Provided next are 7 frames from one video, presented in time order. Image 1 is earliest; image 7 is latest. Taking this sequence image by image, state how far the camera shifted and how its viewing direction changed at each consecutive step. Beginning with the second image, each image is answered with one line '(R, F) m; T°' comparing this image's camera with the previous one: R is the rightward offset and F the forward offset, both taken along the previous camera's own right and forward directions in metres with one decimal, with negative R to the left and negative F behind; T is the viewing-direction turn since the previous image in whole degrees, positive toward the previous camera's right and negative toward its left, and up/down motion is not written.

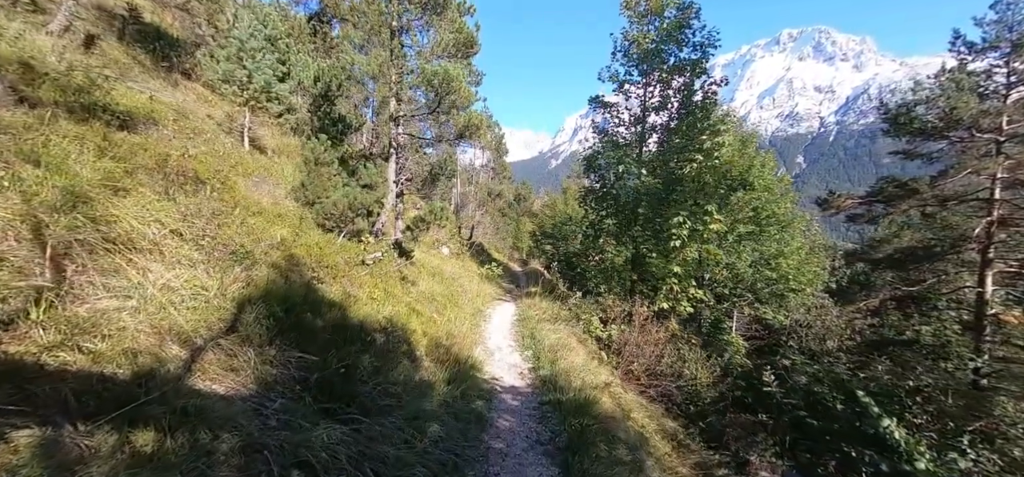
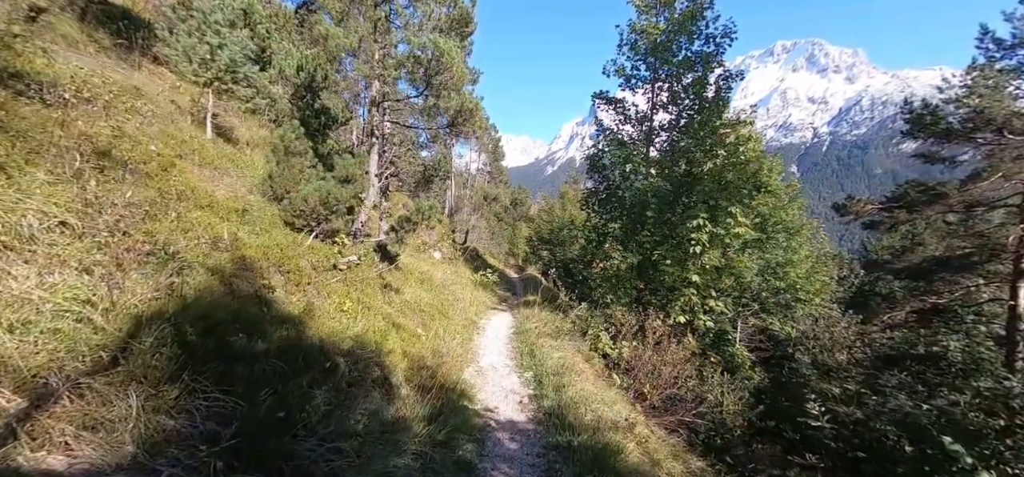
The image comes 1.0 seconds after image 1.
(-0.1, +1.2) m; +1°
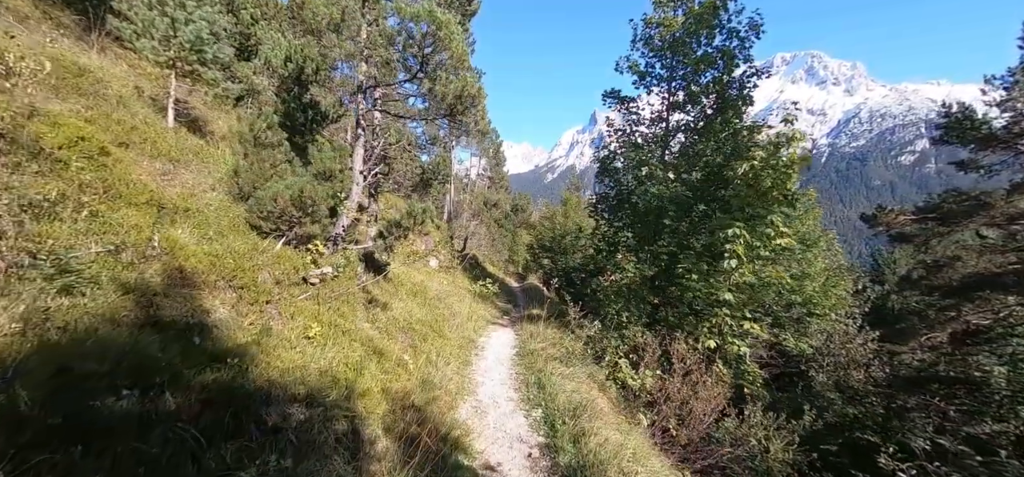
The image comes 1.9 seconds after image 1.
(-0.1, +1.2) m; 0°
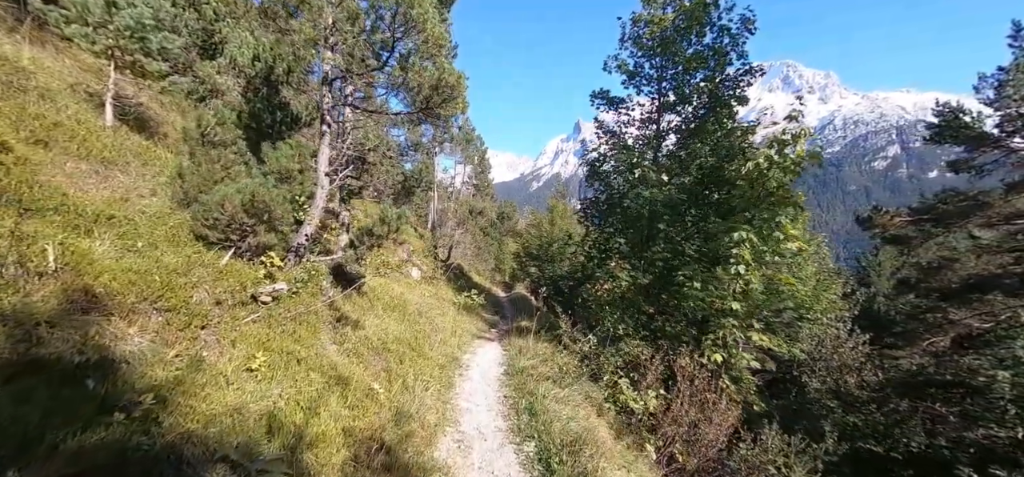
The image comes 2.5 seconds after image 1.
(0.0, +0.8) m; +2°
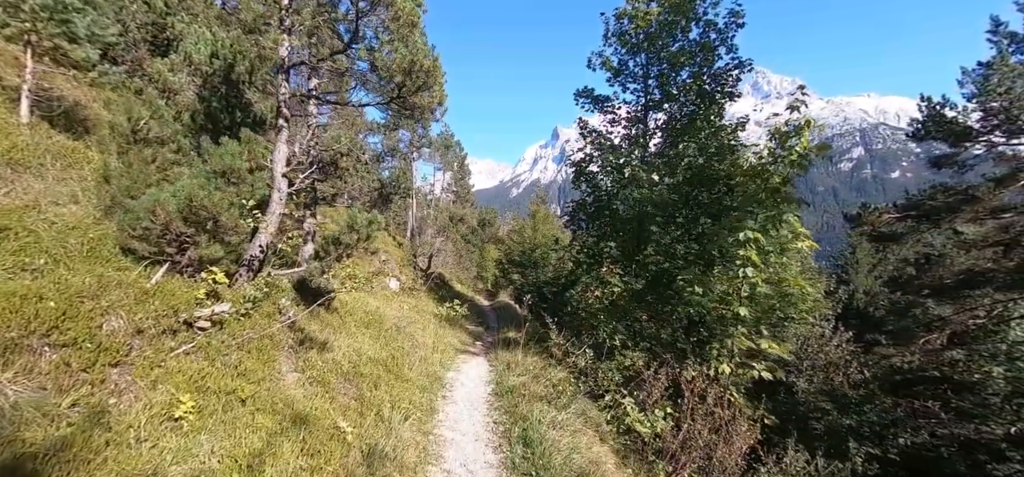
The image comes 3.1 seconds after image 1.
(-0.1, +0.8) m; +3°
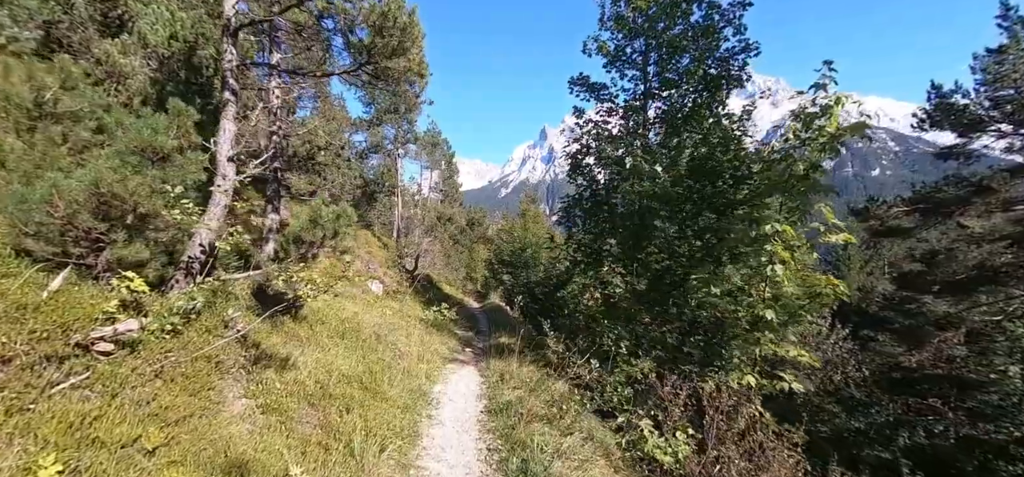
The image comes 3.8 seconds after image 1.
(-0.1, +0.9) m; +1°
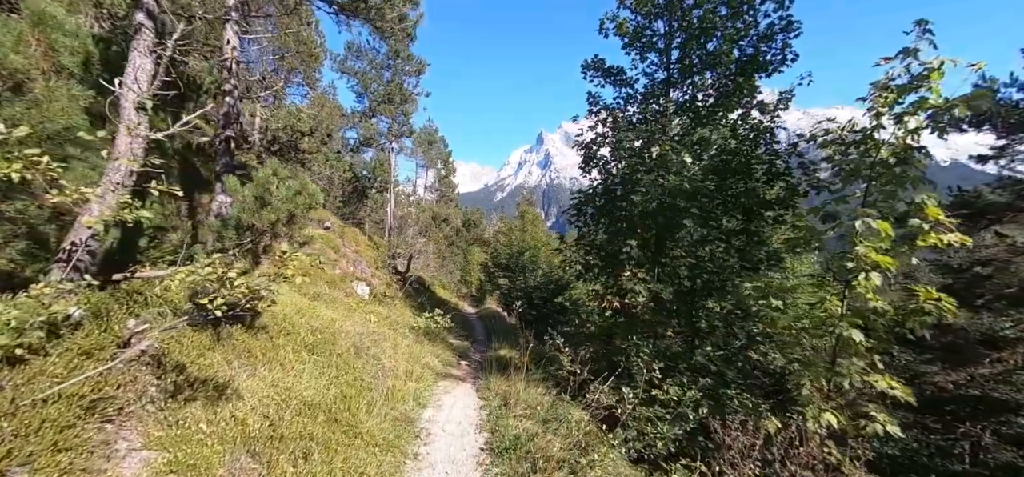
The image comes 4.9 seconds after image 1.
(-0.2, +1.4) m; +1°
